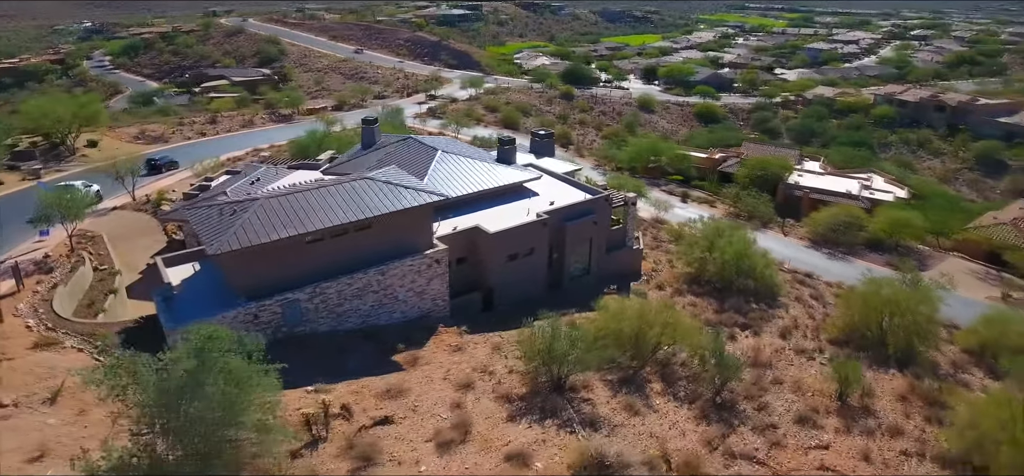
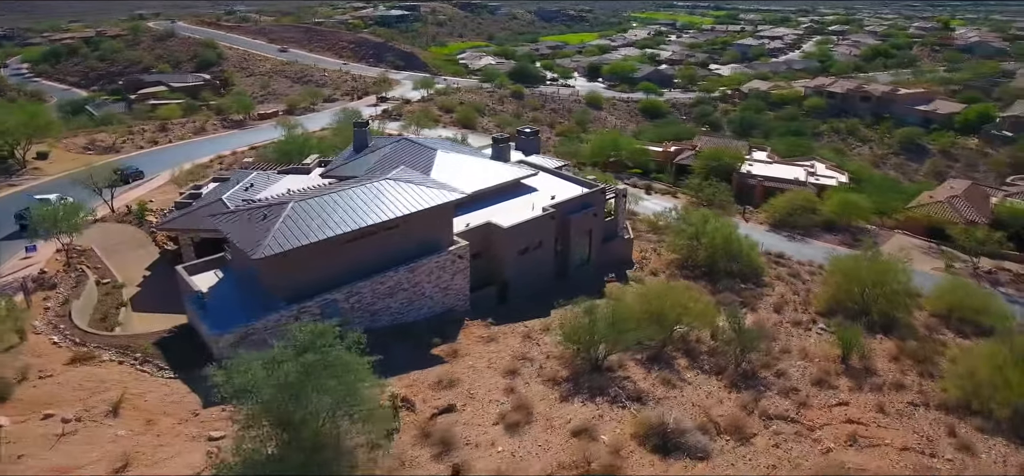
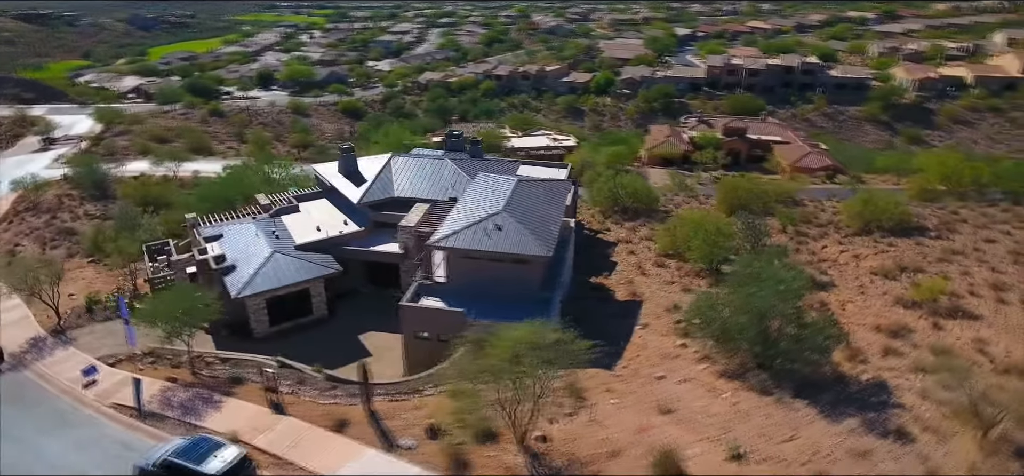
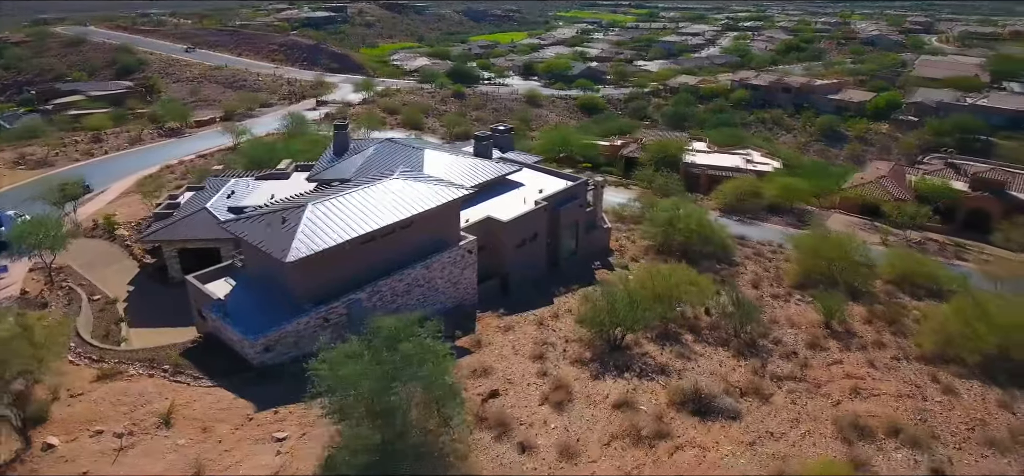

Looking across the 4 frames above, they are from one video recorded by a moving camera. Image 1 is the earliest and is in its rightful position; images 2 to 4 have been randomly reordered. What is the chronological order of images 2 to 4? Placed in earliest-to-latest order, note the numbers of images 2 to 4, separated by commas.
2, 4, 3
